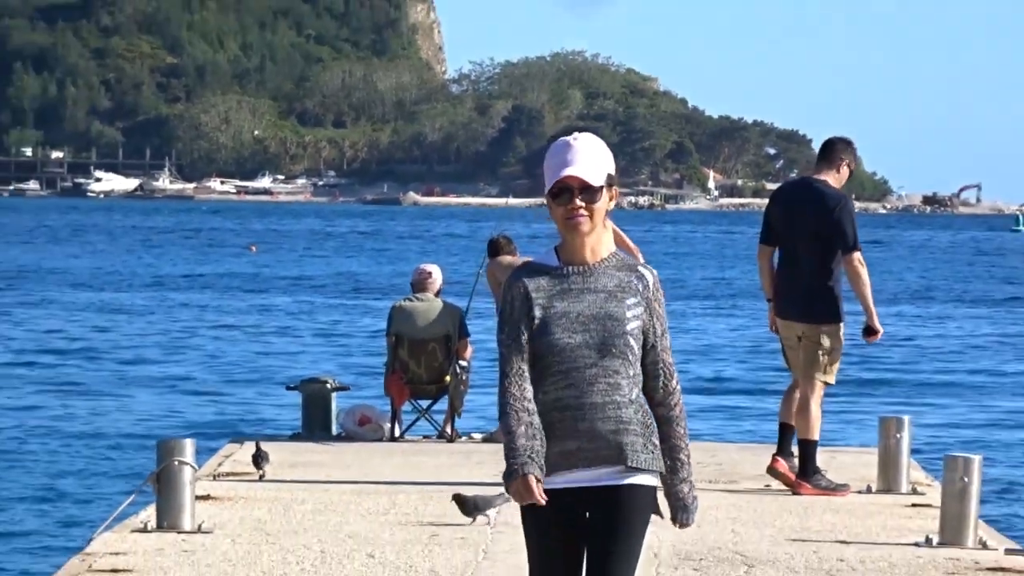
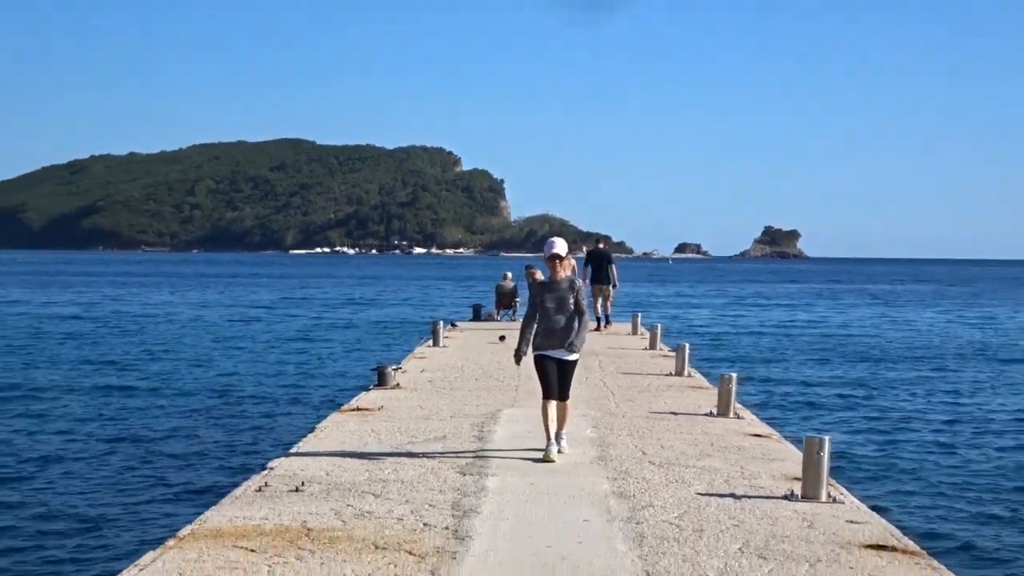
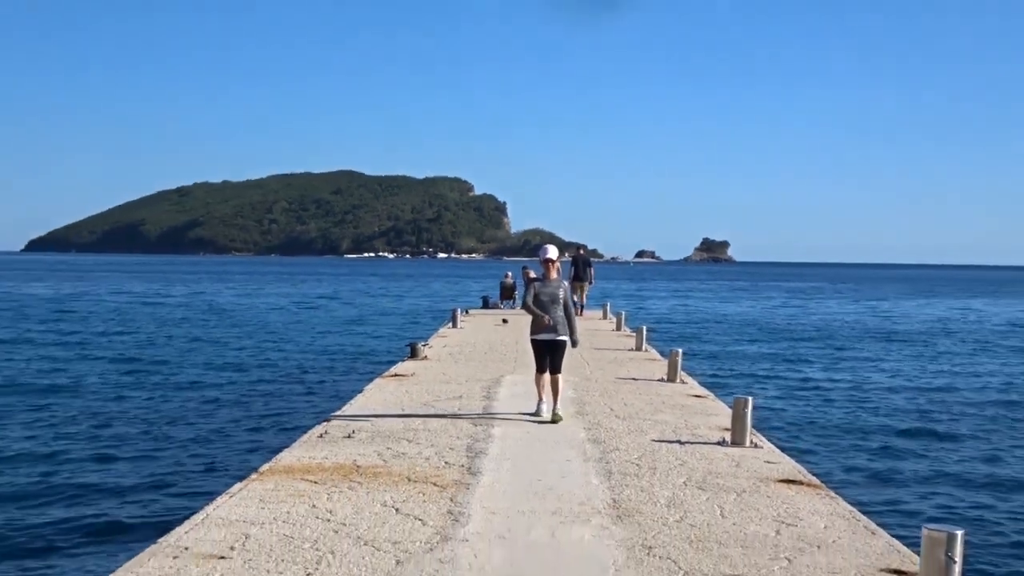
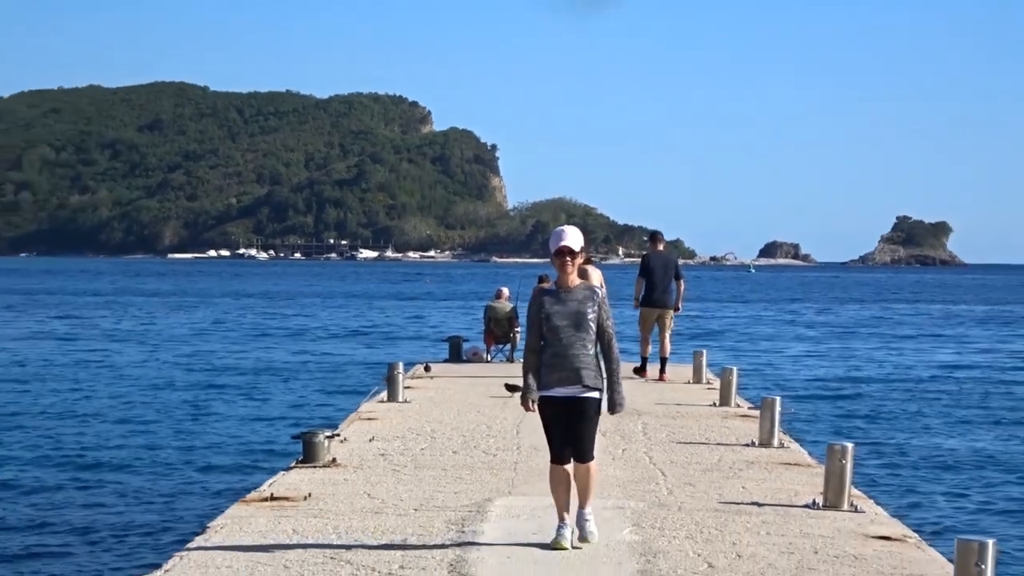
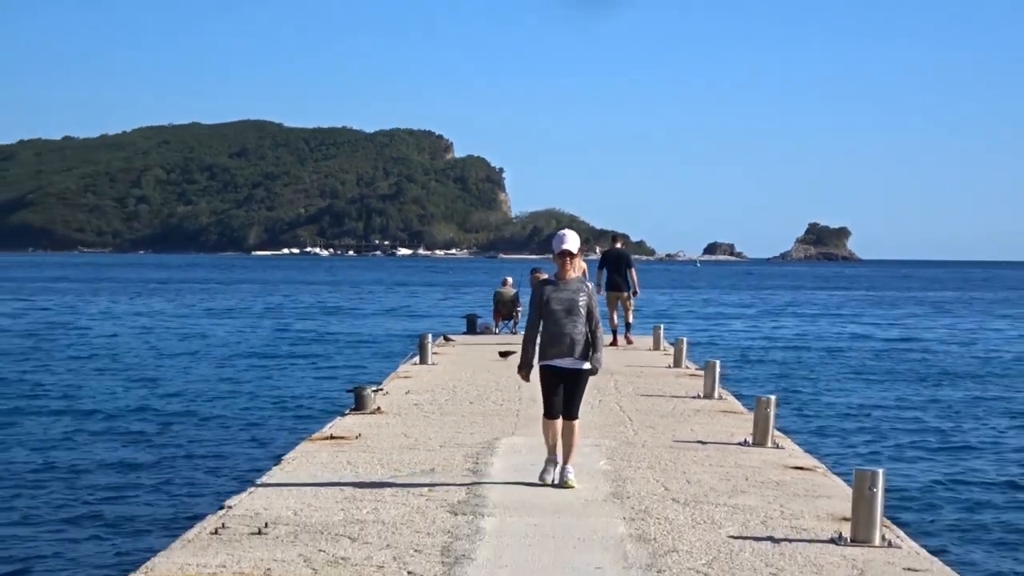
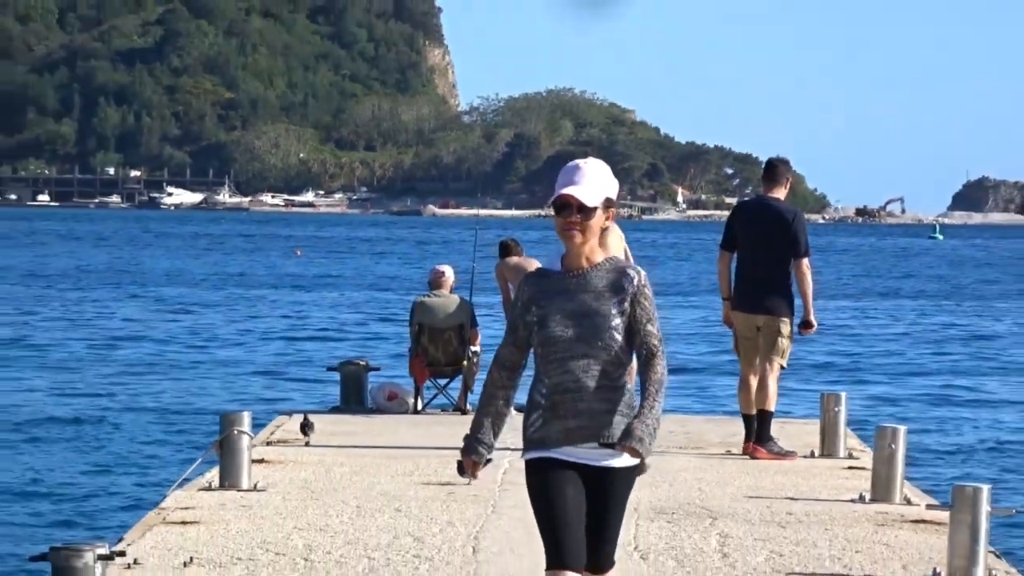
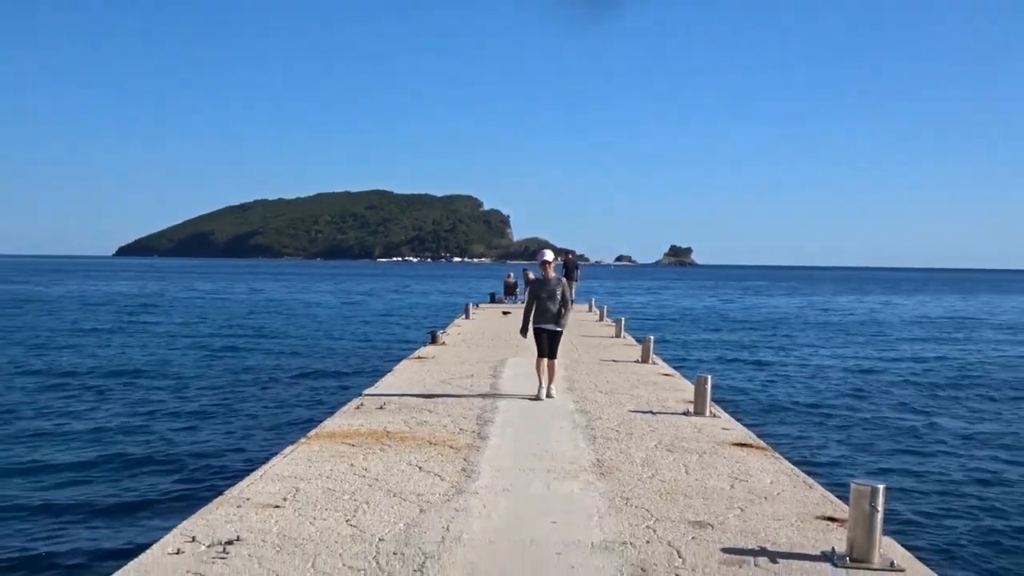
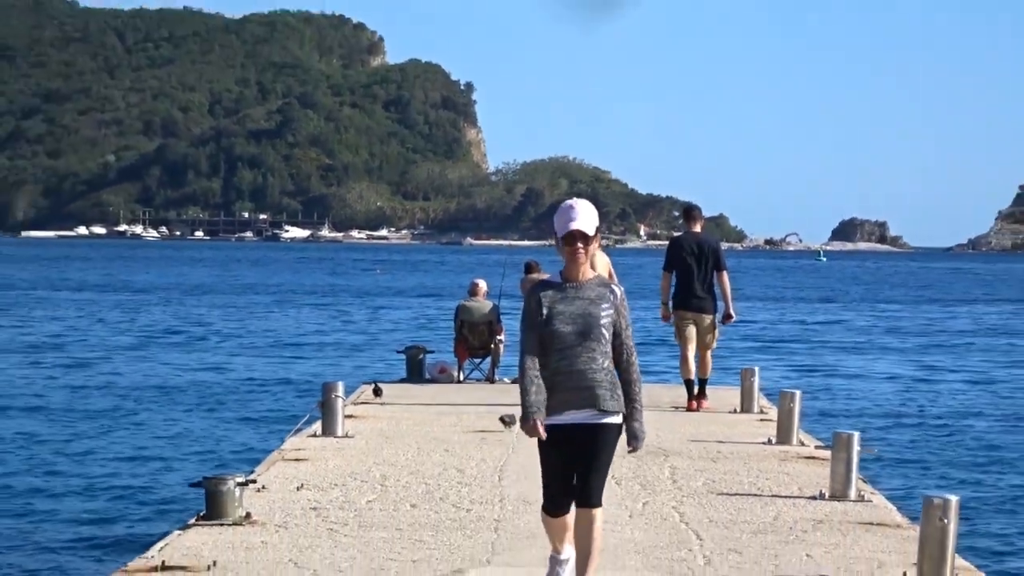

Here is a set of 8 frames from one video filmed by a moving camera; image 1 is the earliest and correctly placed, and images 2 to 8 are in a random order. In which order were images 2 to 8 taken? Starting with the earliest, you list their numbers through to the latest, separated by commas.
6, 8, 4, 5, 2, 3, 7
